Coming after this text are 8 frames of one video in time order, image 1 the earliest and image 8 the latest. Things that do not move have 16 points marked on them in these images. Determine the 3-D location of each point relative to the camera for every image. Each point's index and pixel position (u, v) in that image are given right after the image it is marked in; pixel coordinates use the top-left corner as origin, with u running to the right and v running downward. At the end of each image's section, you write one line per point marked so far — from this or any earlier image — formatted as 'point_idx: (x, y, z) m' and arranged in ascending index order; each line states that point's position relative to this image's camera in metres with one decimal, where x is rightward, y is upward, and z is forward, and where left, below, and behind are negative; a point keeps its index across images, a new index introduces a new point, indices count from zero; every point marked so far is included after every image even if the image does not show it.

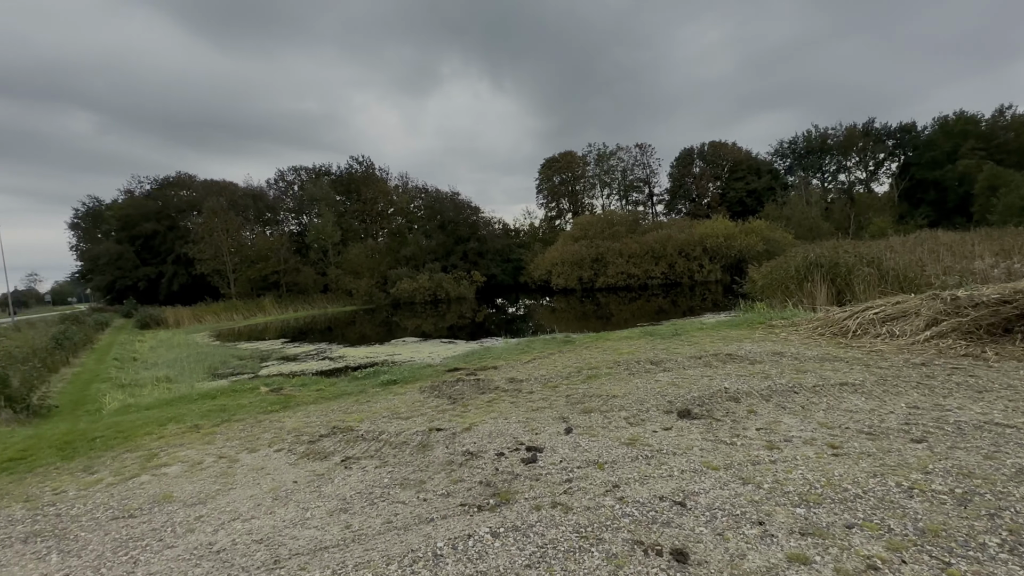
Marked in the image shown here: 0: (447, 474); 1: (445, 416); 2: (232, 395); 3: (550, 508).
0: (-0.6, -1.7, +4.6) m
1: (-0.9, -1.7, +6.4) m
2: (-4.8, -1.8, +8.5) m
3: (+0.3, -1.7, +3.8) m
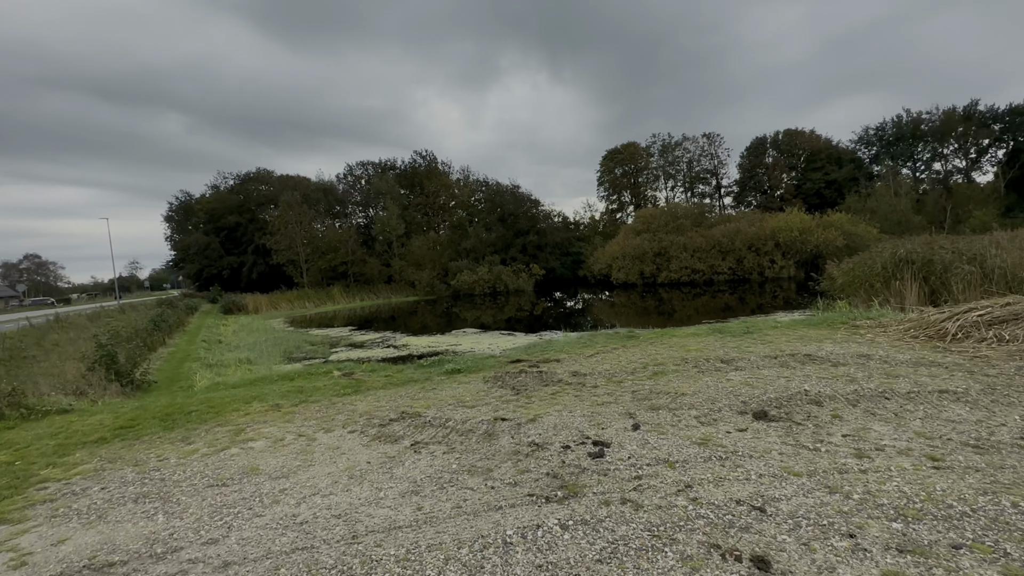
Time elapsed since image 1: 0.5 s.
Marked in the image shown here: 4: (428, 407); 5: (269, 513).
0: (0.0, -1.6, +4.6) m
1: (0.0, -1.5, +6.4) m
2: (-3.7, -1.6, +9.0) m
3: (+0.8, -1.6, +3.7) m
4: (-1.1, -1.6, +6.6) m
5: (-2.0, -1.8, +4.0) m
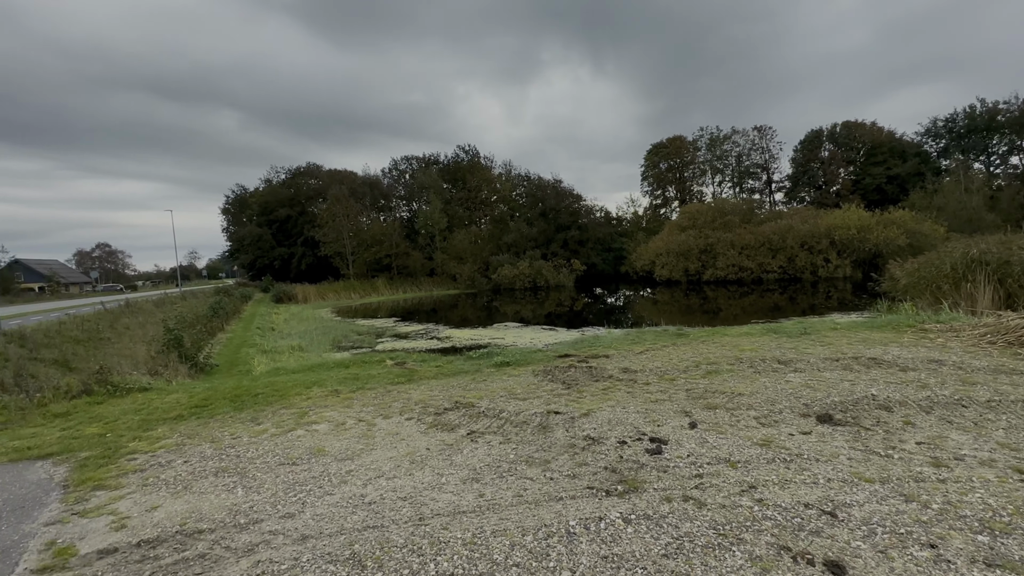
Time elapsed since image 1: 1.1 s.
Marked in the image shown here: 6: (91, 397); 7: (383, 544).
0: (+0.6, -1.6, +4.6) m
1: (+0.7, -1.5, +6.5) m
2: (-2.8, -1.5, +9.3) m
3: (+1.3, -1.6, +3.7) m
4: (-0.4, -1.5, +6.8) m
5: (-1.5, -1.7, +4.2) m
6: (-6.4, -1.7, +7.6) m
7: (-0.9, -1.7, +3.3) m
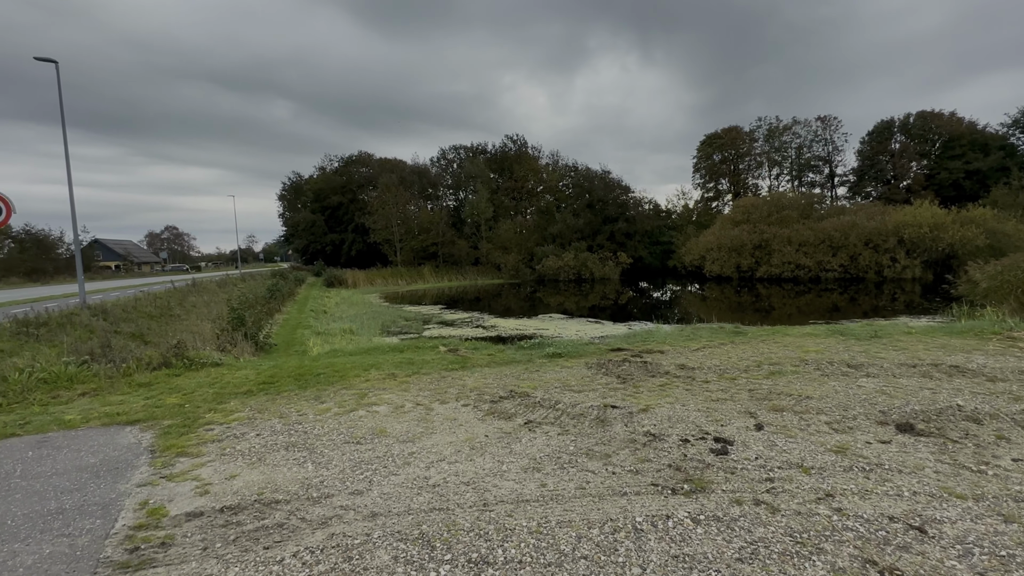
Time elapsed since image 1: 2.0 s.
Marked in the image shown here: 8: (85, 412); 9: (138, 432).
0: (+1.1, -1.5, +4.6) m
1: (+1.4, -1.4, +6.4) m
2: (-1.9, -1.2, +9.5) m
3: (+1.7, -1.6, +3.6) m
4: (+0.3, -1.4, +6.8) m
5: (-1.0, -1.6, +4.3) m
6: (-5.6, -1.3, +8.1) m
7: (-0.4, -1.6, +3.4) m
8: (-5.3, -1.5, +6.1) m
9: (-4.1, -1.6, +5.5) m
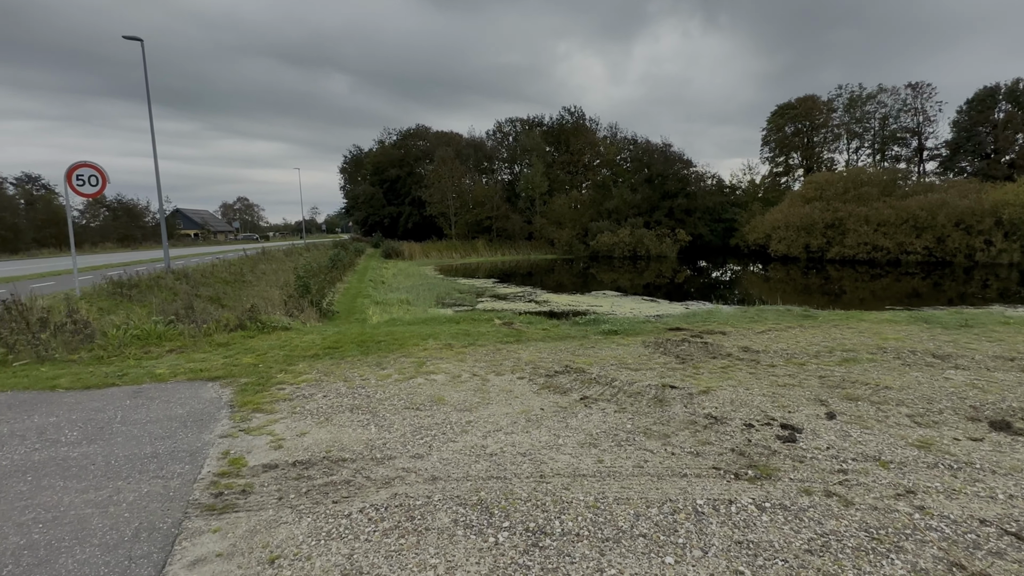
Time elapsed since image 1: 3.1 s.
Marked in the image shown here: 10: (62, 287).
0: (+1.6, -1.3, +4.4) m
1: (+2.1, -1.1, +6.2) m
2: (-0.8, -0.7, +9.7) m
3: (+2.1, -1.4, +3.4) m
4: (+1.1, -1.0, +6.7) m
5: (-0.5, -1.4, +4.4) m
6: (-4.7, -0.8, +8.6) m
7: (0.0, -1.5, +3.5) m
8: (-4.5, -1.1, +6.6) m
9: (-3.5, -1.2, +5.9) m
10: (-13.0, 0.0, +14.3) m
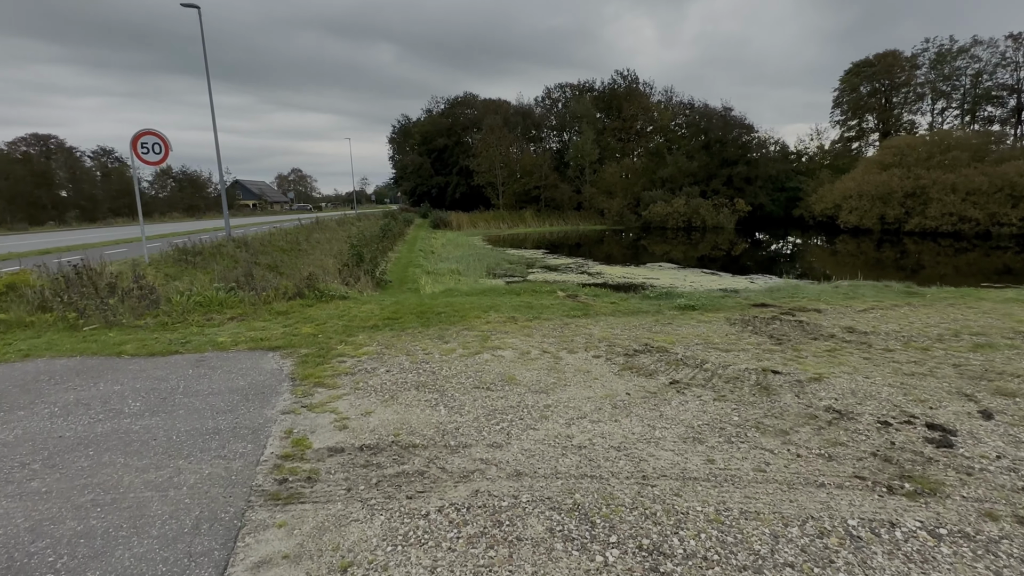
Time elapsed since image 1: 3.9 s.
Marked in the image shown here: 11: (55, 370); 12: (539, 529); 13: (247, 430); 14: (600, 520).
0: (+2.3, -1.1, +3.8) m
1: (+2.9, -0.8, +5.5) m
2: (+0.4, -0.1, +9.1) m
3: (+2.7, -1.3, +2.7) m
4: (+2.0, -0.7, +6.0) m
5: (+0.2, -1.1, +3.9) m
6: (-3.6, -0.2, +8.4) m
7: (+0.6, -1.3, +2.9) m
8: (-3.6, -0.6, +6.4) m
9: (-2.7, -0.8, +5.6) m
10: (-11.4, +1.0, +14.8) m
11: (-4.8, -0.9, +5.1) m
12: (+0.2, -1.3, +2.7) m
13: (-2.1, -1.1, +3.9) m
14: (+0.5, -1.3, +2.7) m
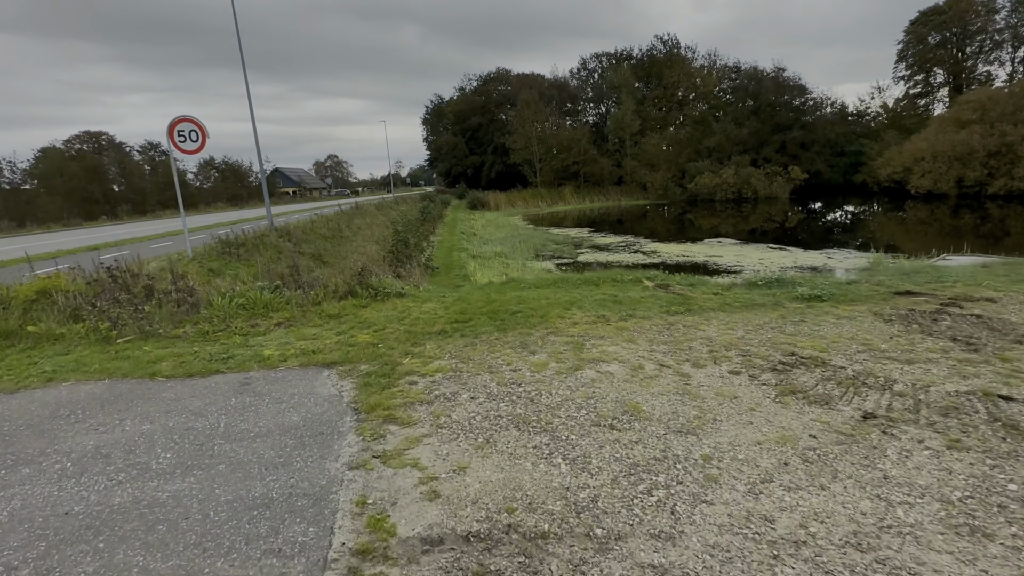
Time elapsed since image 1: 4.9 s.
0: (+3.2, -1.1, +2.4) m
1: (+3.9, -0.7, +4.1) m
2: (+1.6, +0.1, +7.9) m
3: (+3.5, -1.3, +1.3) m
4: (+3.0, -0.6, +4.7) m
5: (+1.1, -1.2, +2.7) m
6: (-2.4, -0.1, +7.5) m
7: (+1.4, -1.4, +1.7) m
8: (-2.6, -0.7, +5.5) m
9: (-1.7, -0.9, +4.6) m
10: (-9.7, +1.2, +14.3) m
11: (-3.8, -1.0, +4.3) m
12: (+1.0, -1.4, +1.5) m
13: (-1.2, -1.2, +2.9) m
14: (+1.3, -1.4, +1.6) m
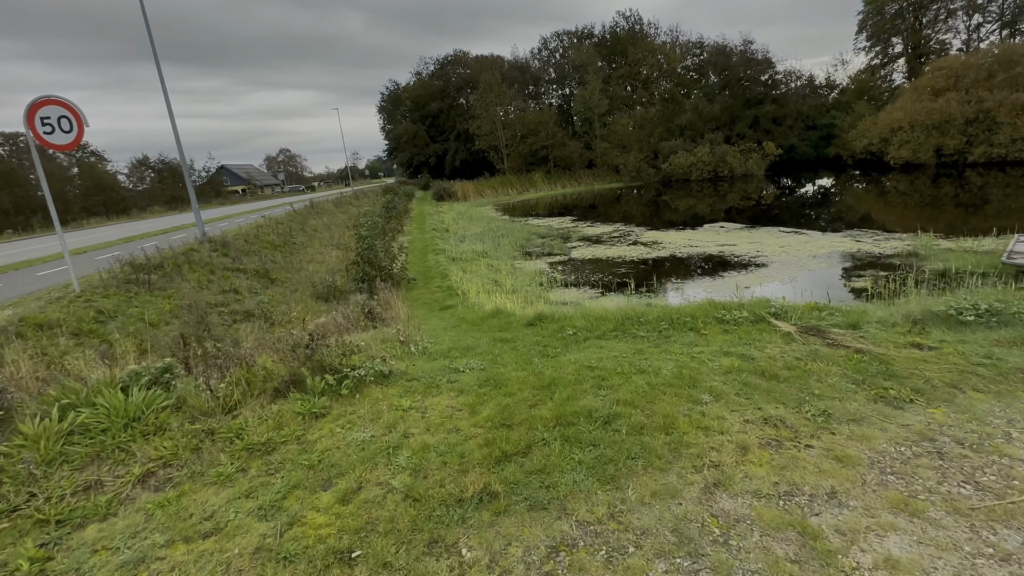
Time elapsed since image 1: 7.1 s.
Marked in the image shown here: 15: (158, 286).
0: (+4.1, -1.6, -0.3) m
1: (+4.7, -1.1, +1.4) m
2: (+2.1, -0.4, +5.0) m
3: (+4.5, -1.8, -1.4) m
4: (+3.7, -1.0, +1.9) m
5: (+2.0, -1.8, -0.2) m
6: (-1.8, -0.8, +4.3) m
7: (+2.4, -2.0, -1.1) m
8: (-1.9, -1.4, +2.4) m
9: (-0.9, -1.6, +1.6) m
10: (-9.7, +0.2, +10.6) m
11: (-3.0, -1.8, +1.1) m
12: (+2.0, -2.1, -1.4) m
13: (-0.3, -2.0, -0.1) m
14: (+2.3, -2.0, -1.3) m
15: (-7.4, 0.0, +10.2) m
